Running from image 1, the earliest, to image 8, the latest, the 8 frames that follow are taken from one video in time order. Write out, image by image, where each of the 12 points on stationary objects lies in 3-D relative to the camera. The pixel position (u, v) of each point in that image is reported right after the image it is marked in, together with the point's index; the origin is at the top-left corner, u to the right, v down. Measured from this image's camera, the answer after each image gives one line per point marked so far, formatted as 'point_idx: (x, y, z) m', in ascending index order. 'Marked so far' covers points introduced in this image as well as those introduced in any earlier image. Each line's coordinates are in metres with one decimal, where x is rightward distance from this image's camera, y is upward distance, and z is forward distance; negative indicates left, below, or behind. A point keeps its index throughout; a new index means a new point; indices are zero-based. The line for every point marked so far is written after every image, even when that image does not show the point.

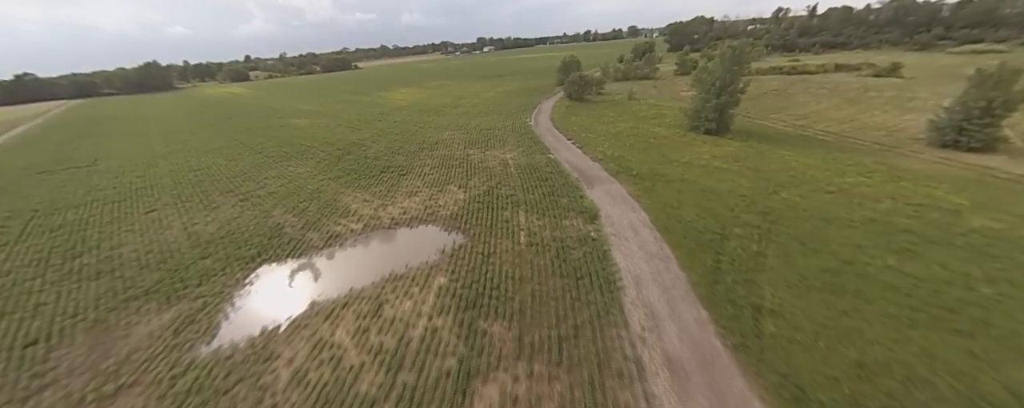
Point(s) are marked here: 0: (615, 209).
0: (+6.5, -0.3, +17.5) m
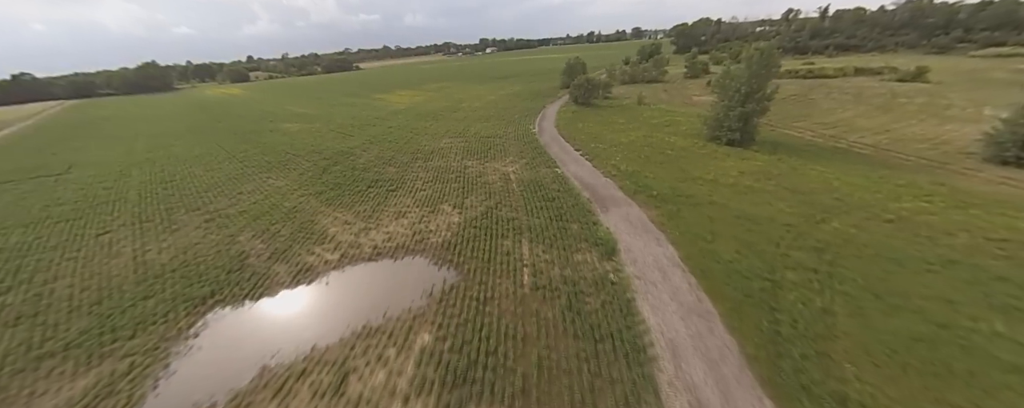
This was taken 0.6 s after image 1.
0: (+6.5, -1.9, +14.7) m
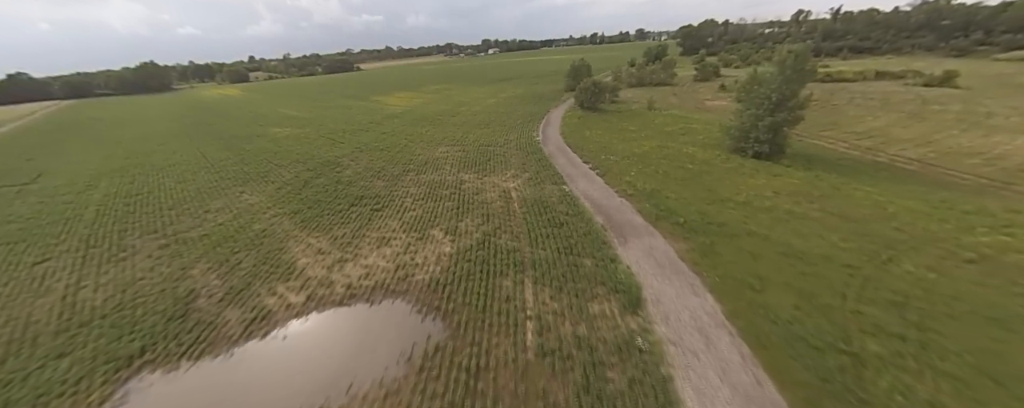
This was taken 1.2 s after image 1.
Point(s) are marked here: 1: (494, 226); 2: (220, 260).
0: (+6.6, -3.5, +12.0) m
1: (-1.1, -1.4, +17.3) m
2: (-16.2, -3.1, +15.6) m
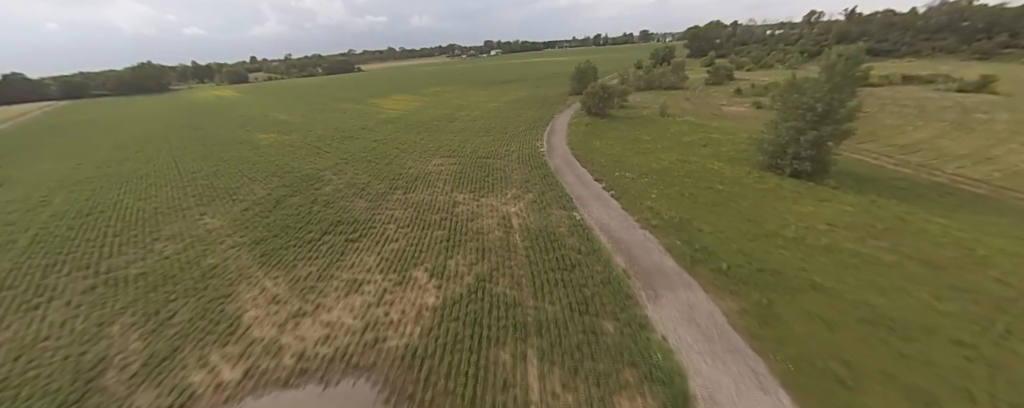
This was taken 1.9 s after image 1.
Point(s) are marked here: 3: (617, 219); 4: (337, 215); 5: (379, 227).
0: (+6.5, -5.4, +8.9) m
1: (-1.1, -3.1, +14.2) m
2: (-16.2, -4.7, +12.6) m
3: (+6.3, -0.9, +16.8) m
4: (-12.0, -0.7, +19.4) m
5: (-8.5, -1.5, +17.9) m
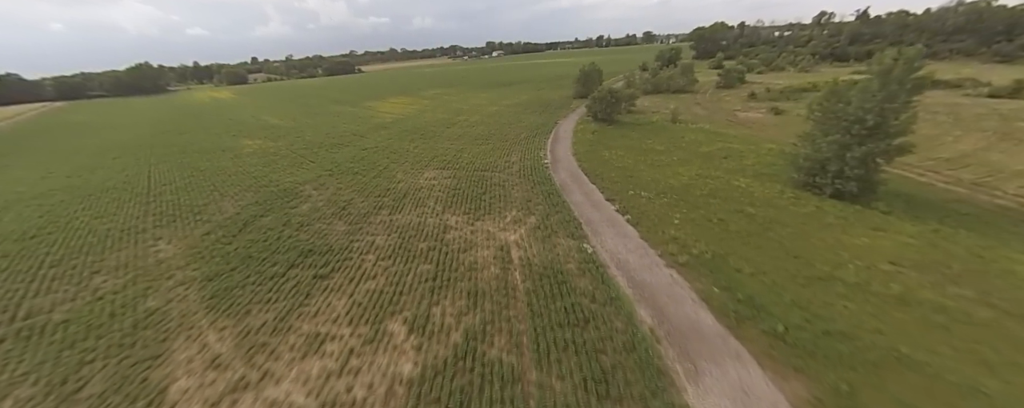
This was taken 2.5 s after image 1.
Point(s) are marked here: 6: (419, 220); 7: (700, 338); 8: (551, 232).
0: (+6.4, -6.9, +6.2) m
1: (-1.2, -4.7, +11.6) m
2: (-16.3, -6.2, +10.1) m
3: (+6.2, -2.4, +14.2) m
4: (-12.0, -2.2, +16.9) m
5: (-8.5, -3.0, +15.3) m
6: (-6.0, -1.1, +18.3) m
7: (+6.6, -4.6, +10.3) m
8: (+2.3, -1.6, +16.2) m
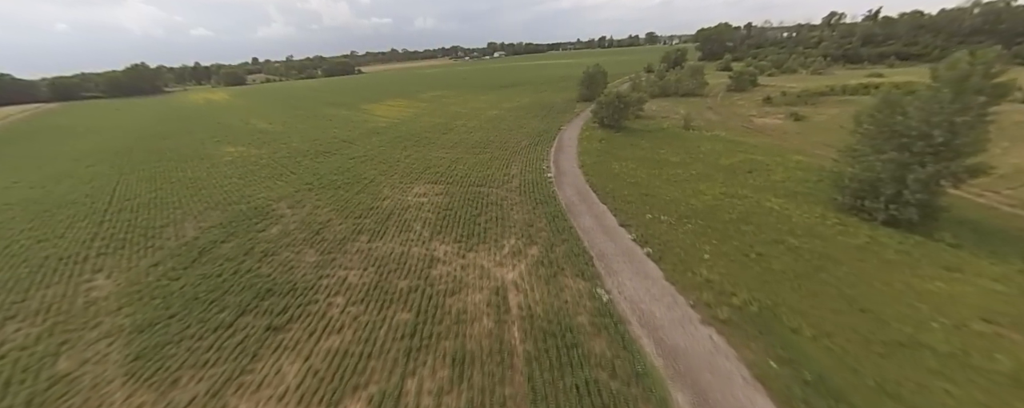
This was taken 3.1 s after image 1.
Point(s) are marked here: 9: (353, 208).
0: (+6.3, -8.4, +3.5) m
1: (-1.3, -6.1, +9.0) m
2: (-16.4, -7.6, +7.5) m
3: (+6.1, -3.9, +11.5) m
4: (-12.1, -3.7, +14.3) m
5: (-8.6, -4.4, +12.8) m
6: (-6.1, -2.5, +15.7) m
7: (+6.5, -6.1, +7.7) m
8: (+2.2, -3.1, +13.6) m
9: (-11.1, -0.3, +20.0) m
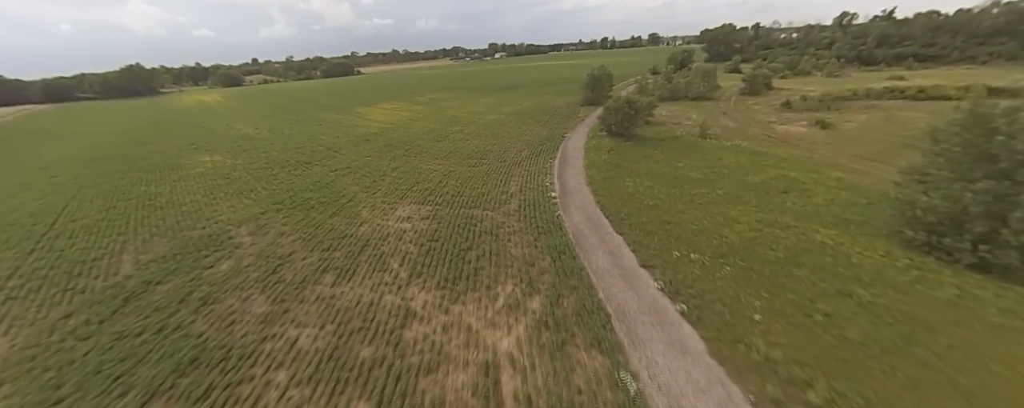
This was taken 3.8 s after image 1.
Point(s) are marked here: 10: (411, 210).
0: (+6.0, -10.1, +0.5) m
1: (-1.5, -7.8, +6.0) m
2: (-16.6, -9.2, +4.6) m
3: (+5.9, -5.6, +8.5) m
4: (-12.3, -5.3, +11.4) m
5: (-8.8, -6.1, +9.8) m
6: (-6.3, -4.2, +12.7) m
7: (+6.3, -7.8, +4.6) m
8: (+2.0, -4.8, +10.6) m
9: (-11.2, -2.0, +17.0) m
10: (-6.8, -0.4, +19.4) m
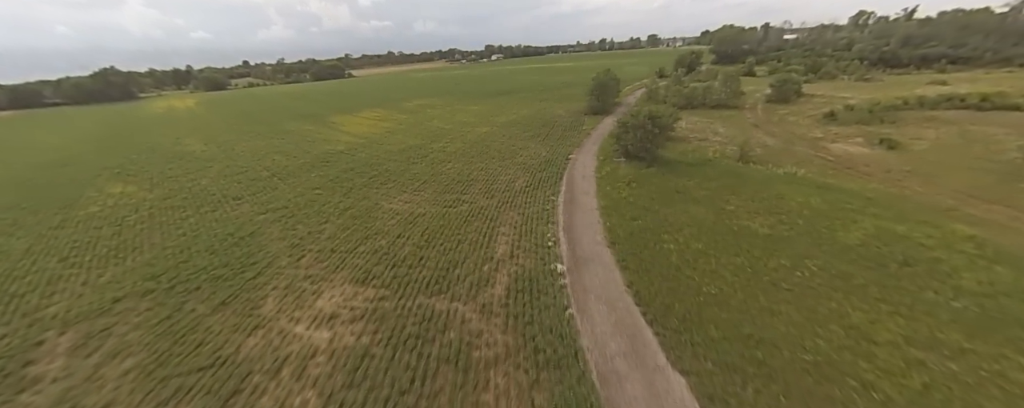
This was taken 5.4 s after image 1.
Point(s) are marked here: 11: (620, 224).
0: (+5.4, -13.7, -6.2) m
1: (-2.1, -11.5, -0.7) m
2: (-17.2, -12.9, -2.2) m
3: (+5.3, -9.3, +1.8) m
4: (-12.9, -9.0, +4.6) m
5: (-9.4, -9.8, +3.1) m
6: (-6.9, -7.9, +6.0) m
7: (+5.6, -11.4, -2.1) m
8: (+1.3, -8.5, +3.9) m
9: (-11.9, -5.7, +10.3) m
10: (-7.5, -4.2, +12.7) m
11: (+6.6, -1.1, +17.3) m
